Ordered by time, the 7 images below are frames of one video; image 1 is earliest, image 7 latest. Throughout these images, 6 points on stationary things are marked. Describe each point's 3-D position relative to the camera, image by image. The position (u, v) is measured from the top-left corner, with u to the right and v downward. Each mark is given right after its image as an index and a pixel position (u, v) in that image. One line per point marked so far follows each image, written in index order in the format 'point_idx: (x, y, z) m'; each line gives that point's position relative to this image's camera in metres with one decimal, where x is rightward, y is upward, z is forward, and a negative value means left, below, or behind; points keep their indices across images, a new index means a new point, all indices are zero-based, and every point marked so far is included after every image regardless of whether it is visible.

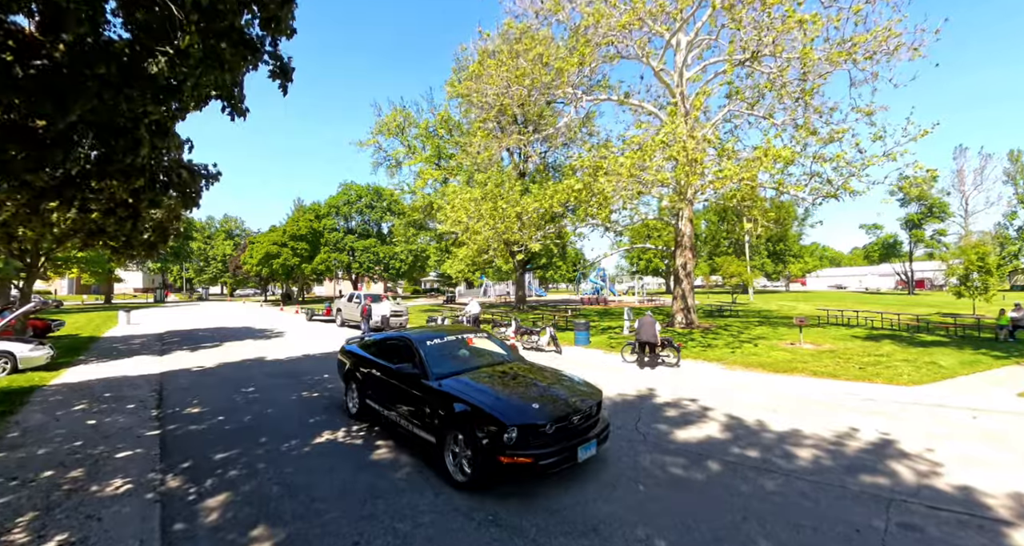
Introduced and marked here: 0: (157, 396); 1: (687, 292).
0: (-5.2, -1.8, +6.4) m
1: (+7.6, -0.8, +18.8) m
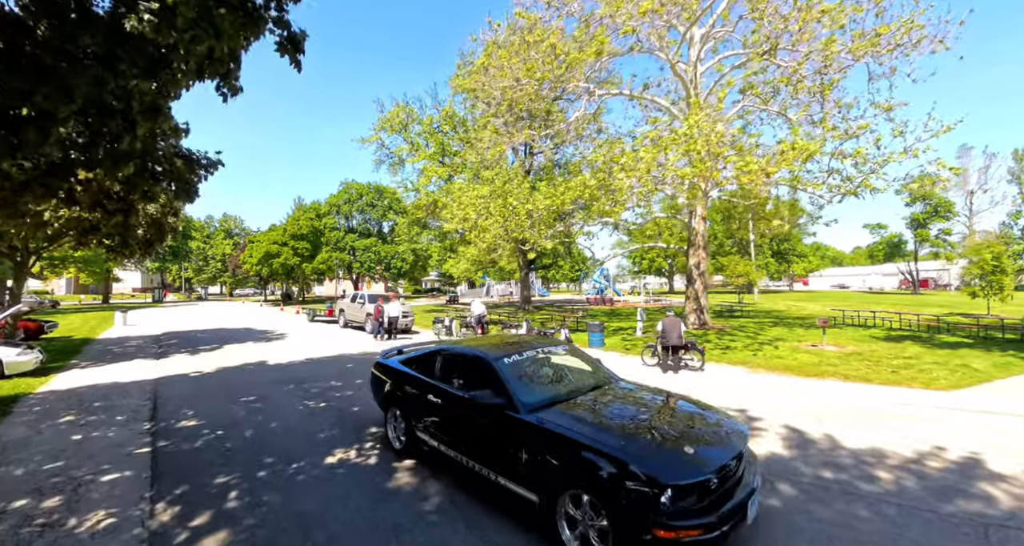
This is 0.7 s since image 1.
0: (-4.8, -1.8, +5.9) m
1: (+7.9, -0.8, +18.3) m
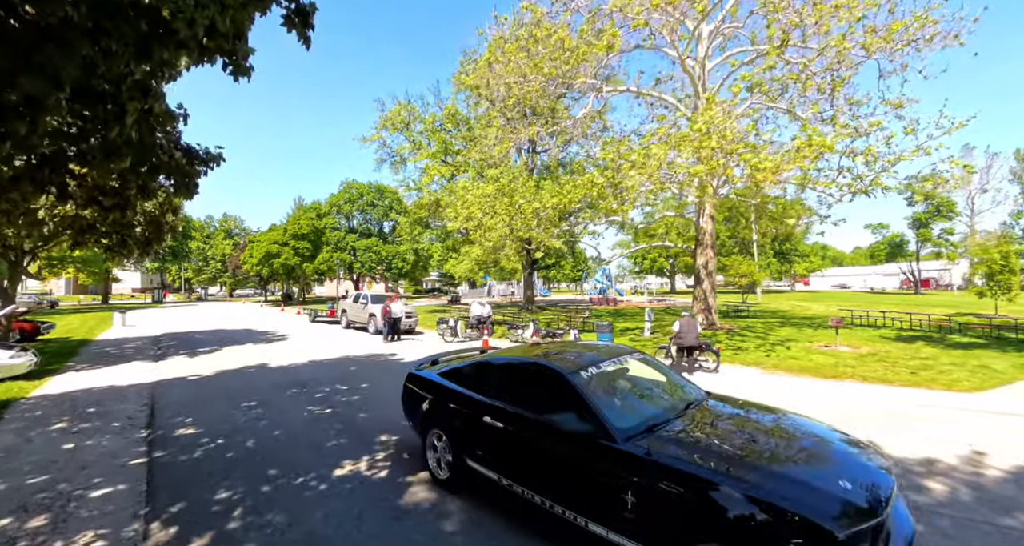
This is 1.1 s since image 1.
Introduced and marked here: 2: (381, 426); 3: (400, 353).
0: (-4.7, -1.8, +5.6) m
1: (+8.1, -0.8, +18.1) m
2: (-1.4, -1.7, +4.8) m
3: (-2.8, -2.1, +11.3) m
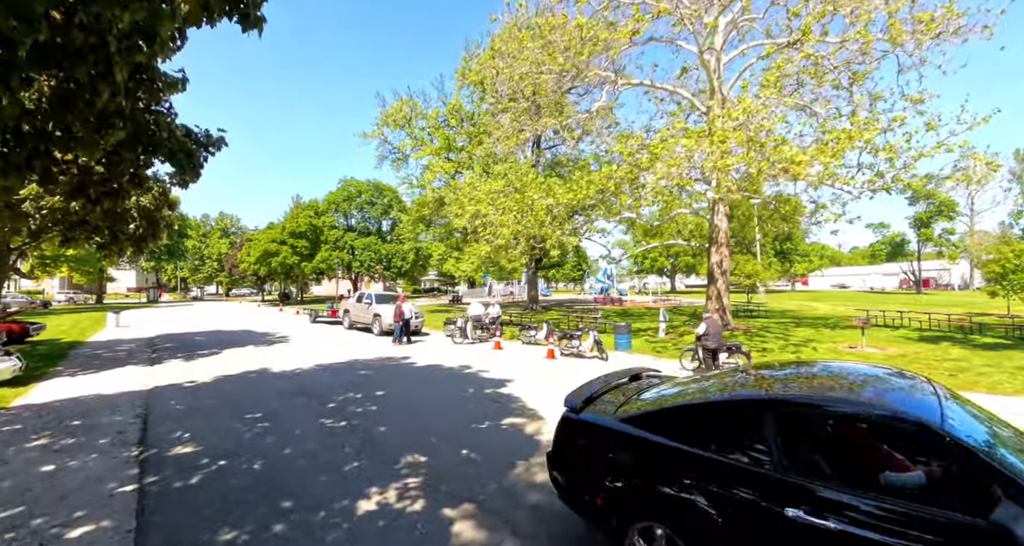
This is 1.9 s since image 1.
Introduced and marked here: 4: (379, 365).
0: (-4.3, -1.8, +5.1) m
1: (+8.4, -0.7, +17.6) m
2: (-1.0, -1.6, +4.2) m
3: (-2.4, -2.1, +10.8) m
4: (-2.7, -2.0, +9.2) m
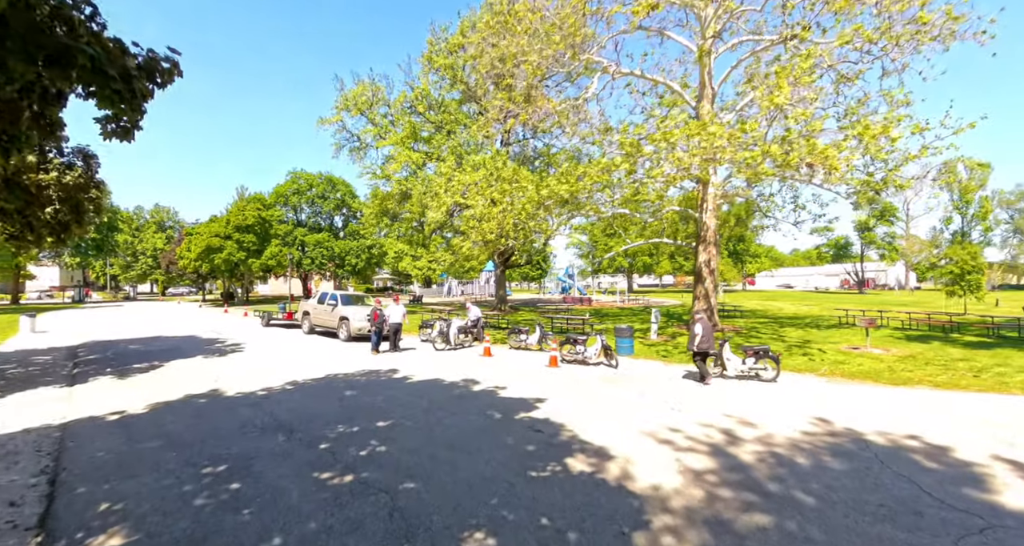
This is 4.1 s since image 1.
0: (-3.7, -1.7, +3.5) m
1: (+7.7, -0.7, +17.1) m
2: (-0.4, -1.6, +3.0) m
3: (-2.4, -2.0, +9.3) m
4: (-2.5, -1.9, +7.7) m
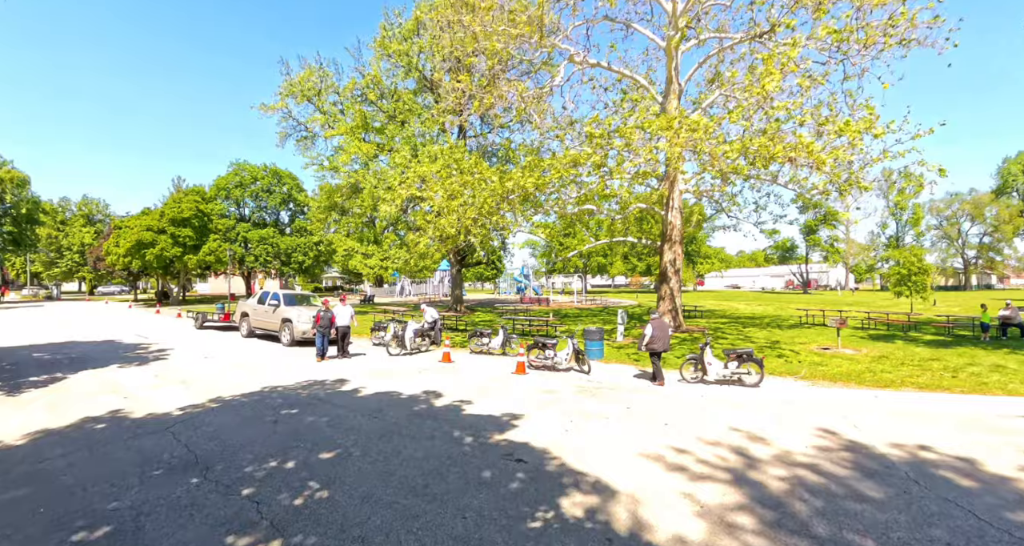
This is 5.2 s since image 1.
0: (-3.7, -1.6, +2.2) m
1: (+6.3, -0.7, +16.9) m
2: (-0.4, -1.5, +2.0) m
3: (-3.0, -2.0, +8.2) m
4: (-3.0, -1.8, +6.5) m
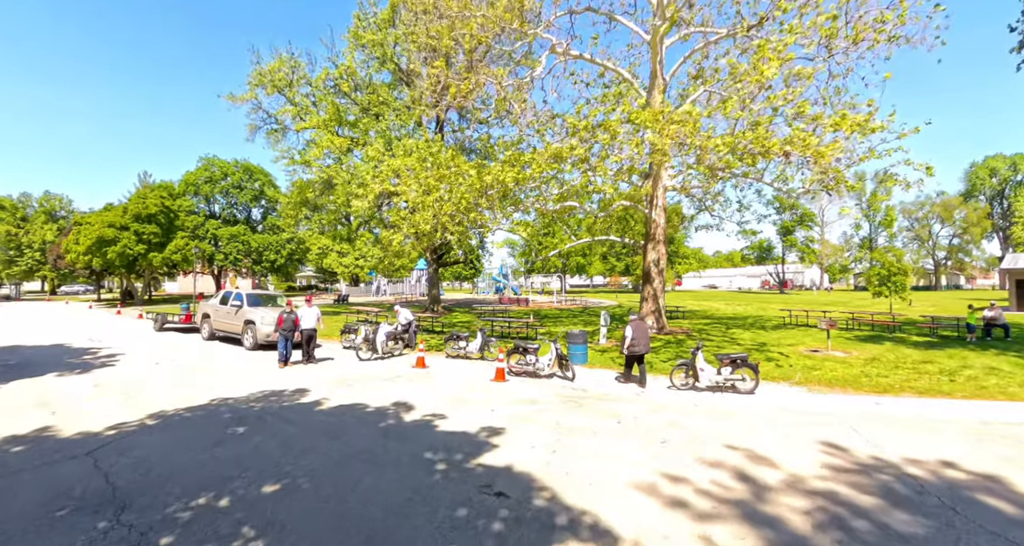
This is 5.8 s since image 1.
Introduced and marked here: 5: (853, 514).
0: (-3.8, -1.6, +1.4) m
1: (+5.6, -0.7, +16.5) m
2: (-0.5, -1.5, +1.3) m
3: (-3.3, -1.9, +7.4) m
4: (-3.2, -1.8, +5.7) m
5: (+2.7, -1.9, +3.4) m
